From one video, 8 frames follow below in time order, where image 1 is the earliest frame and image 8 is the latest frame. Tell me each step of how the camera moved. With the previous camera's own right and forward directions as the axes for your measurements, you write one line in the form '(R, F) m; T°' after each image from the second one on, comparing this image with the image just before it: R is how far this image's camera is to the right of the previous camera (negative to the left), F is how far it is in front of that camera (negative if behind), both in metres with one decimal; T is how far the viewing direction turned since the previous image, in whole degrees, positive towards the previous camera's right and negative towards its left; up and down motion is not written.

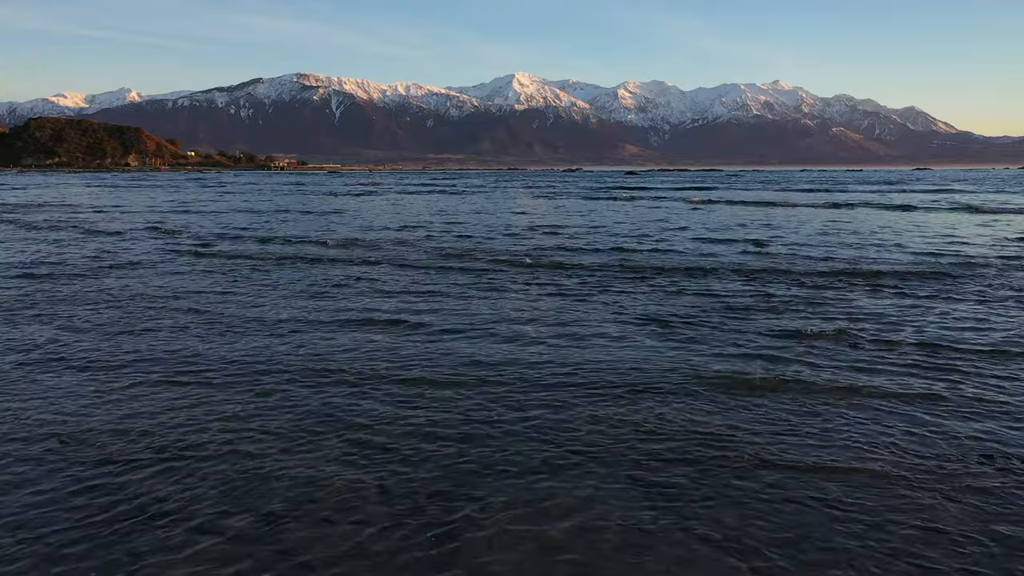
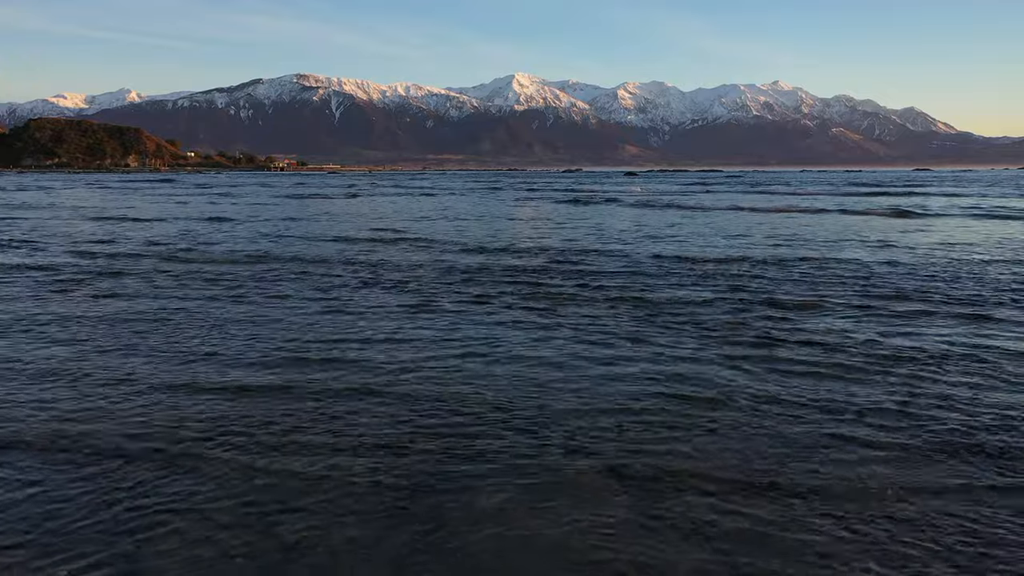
(+1.4, -2.7) m; 0°
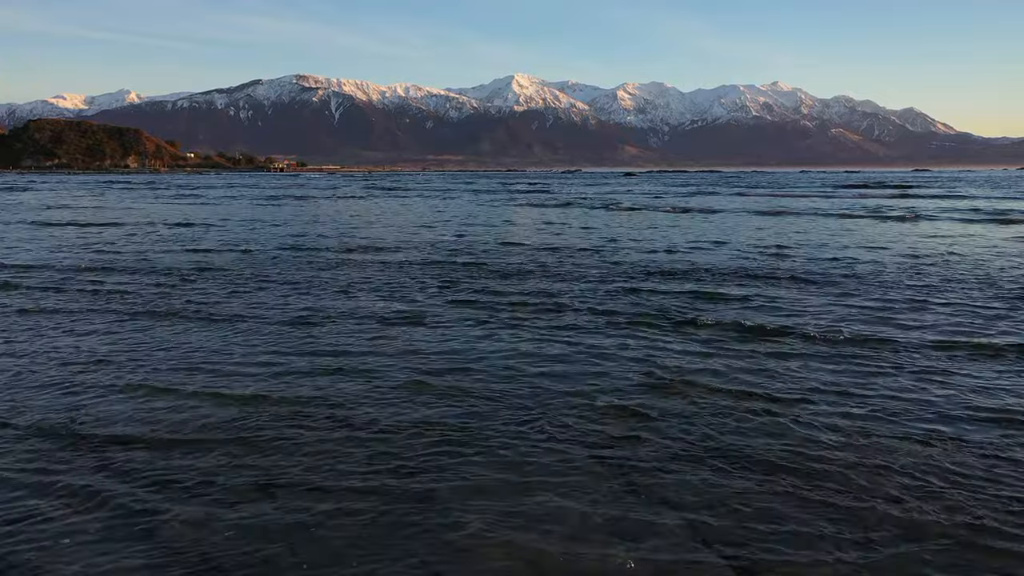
(-0.7, +1.1) m; 0°
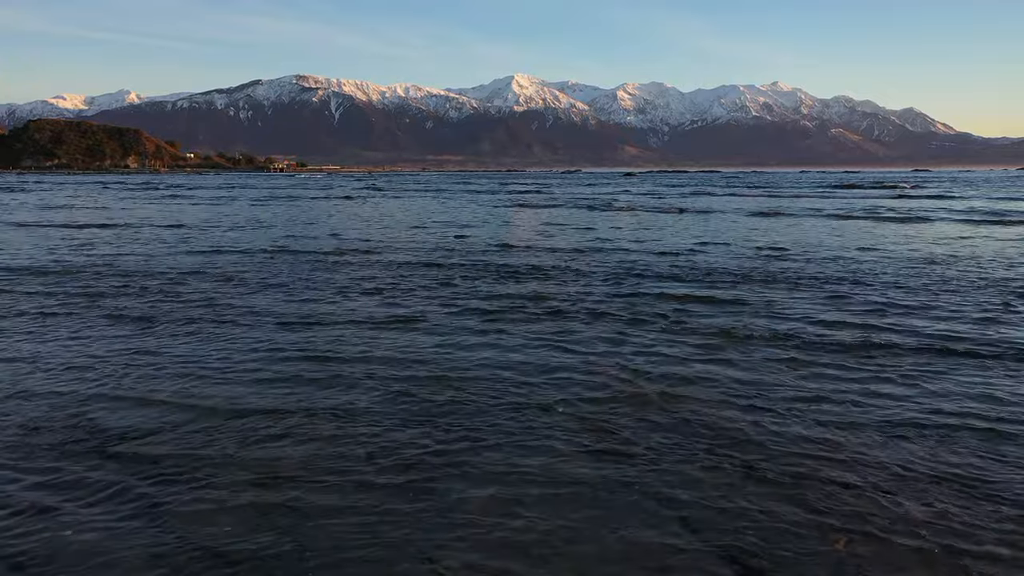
(+0.7, -1.2) m; 0°
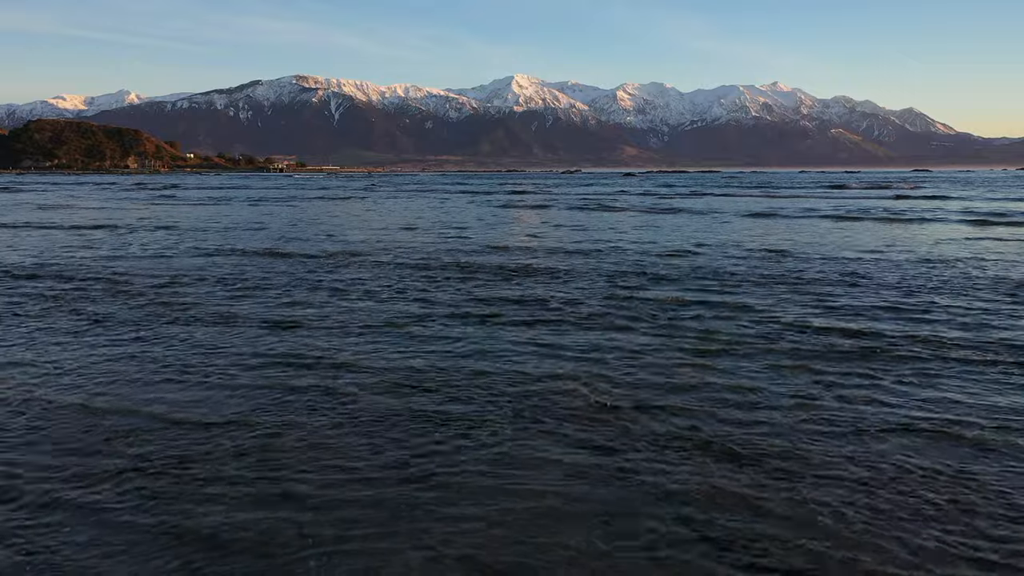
(-1.3, +2.3) m; 0°
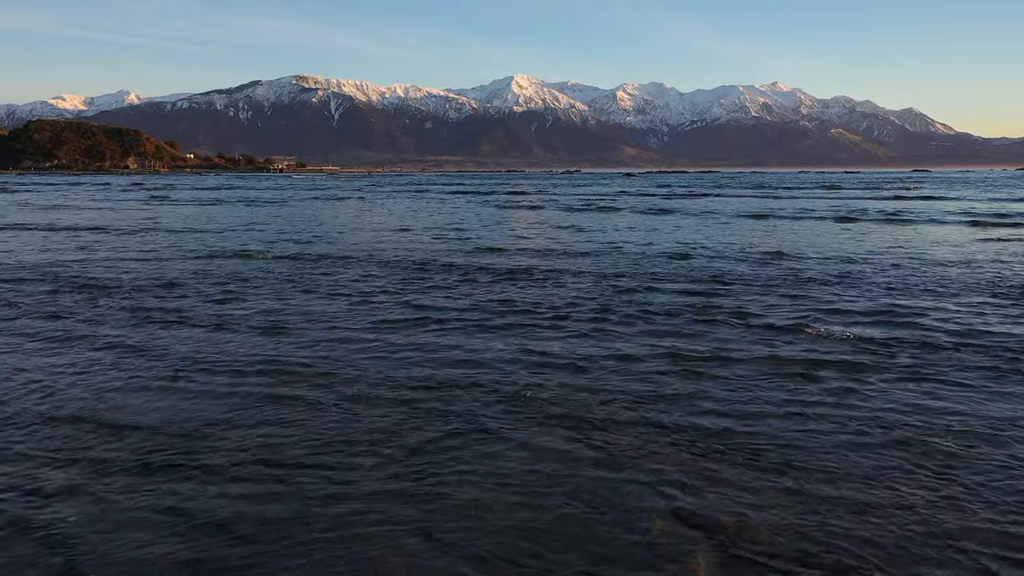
(-1.4, 0.0) m; 0°
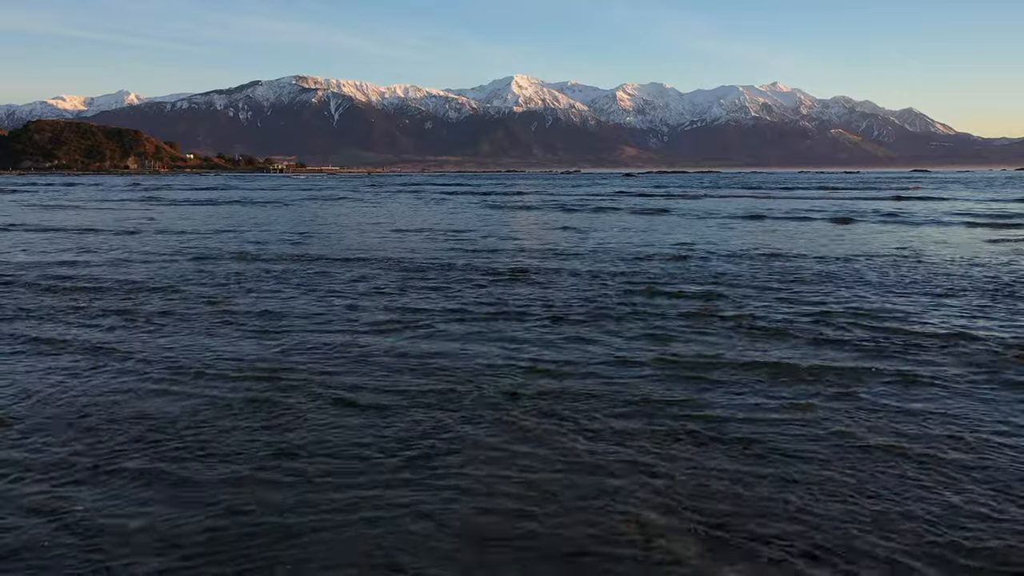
(+1.2, -0.5) m; 0°
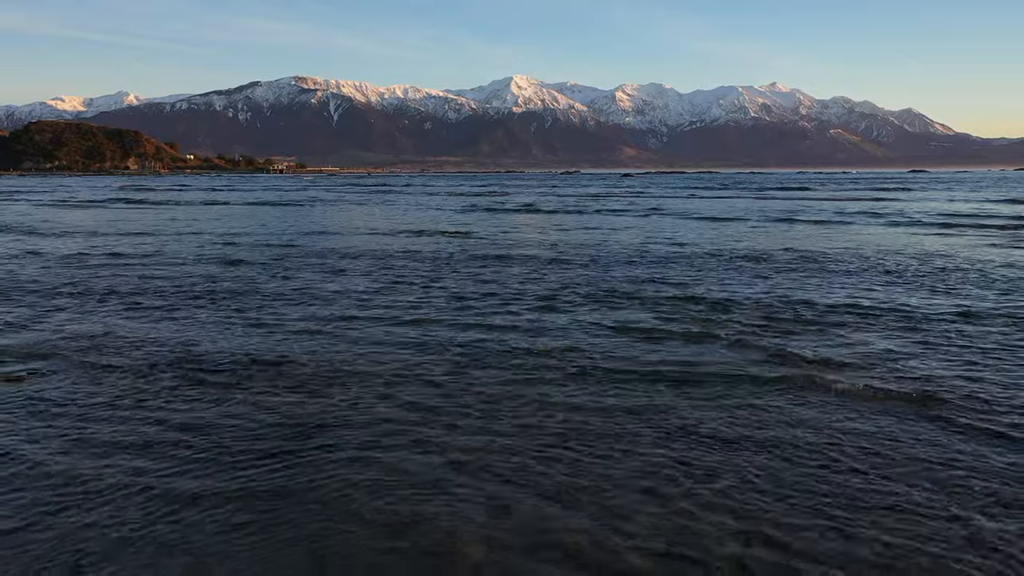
(-4.6, +3.0) m; 0°
